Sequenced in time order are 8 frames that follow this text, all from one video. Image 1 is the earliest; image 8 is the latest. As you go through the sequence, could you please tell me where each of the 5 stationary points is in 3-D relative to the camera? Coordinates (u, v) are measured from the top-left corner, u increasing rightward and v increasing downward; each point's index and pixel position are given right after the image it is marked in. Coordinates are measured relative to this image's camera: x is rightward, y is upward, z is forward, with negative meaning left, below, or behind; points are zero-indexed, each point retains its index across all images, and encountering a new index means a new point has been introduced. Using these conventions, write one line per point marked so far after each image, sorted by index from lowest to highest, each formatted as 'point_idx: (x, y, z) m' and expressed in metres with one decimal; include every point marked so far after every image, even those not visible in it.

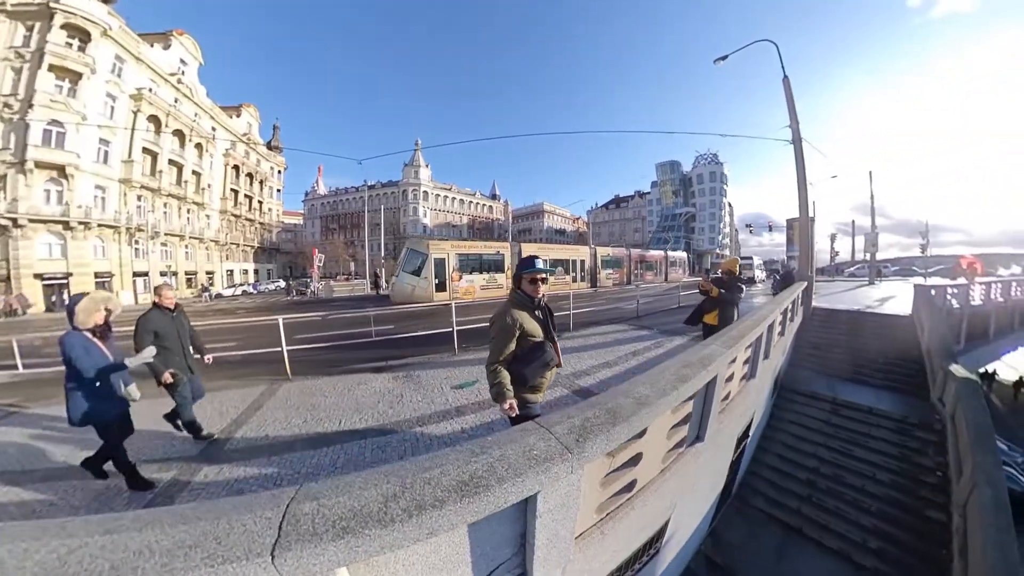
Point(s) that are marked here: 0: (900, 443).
0: (+8.7, -2.9, +7.5) m
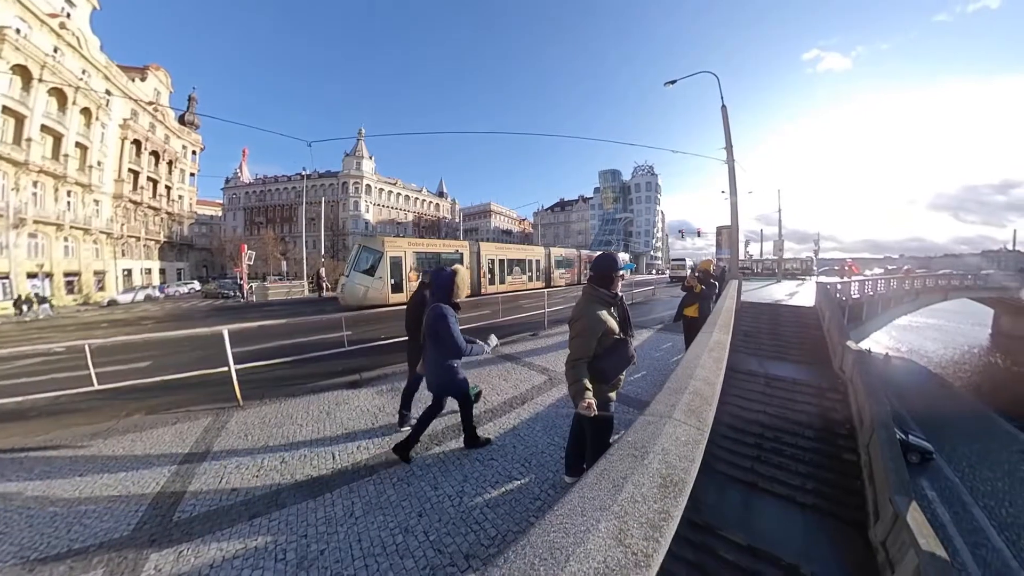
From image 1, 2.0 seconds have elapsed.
0: (+8.2, -2.8, +8.5) m
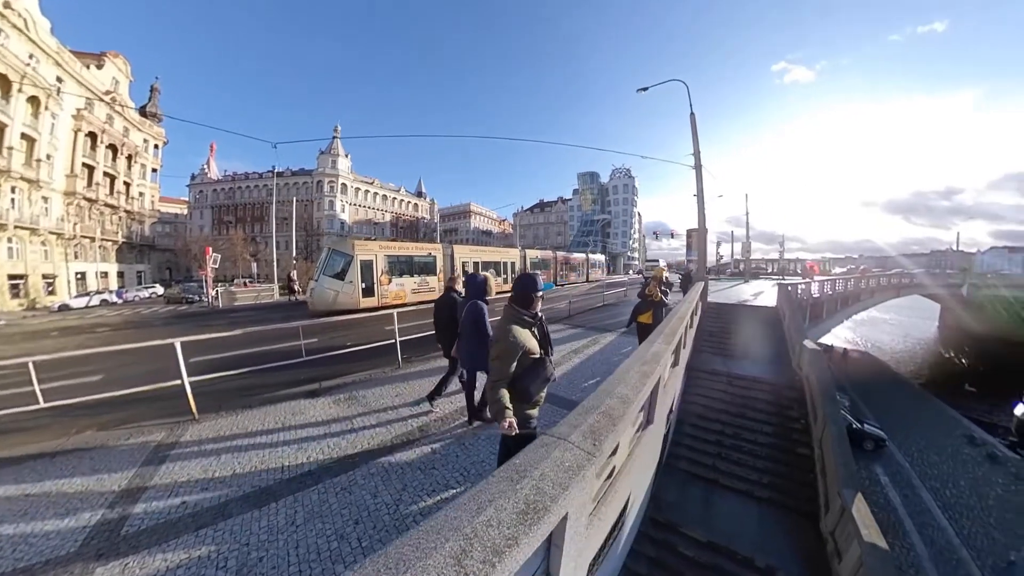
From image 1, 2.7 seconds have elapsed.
0: (+7.4, -3.0, +9.1) m
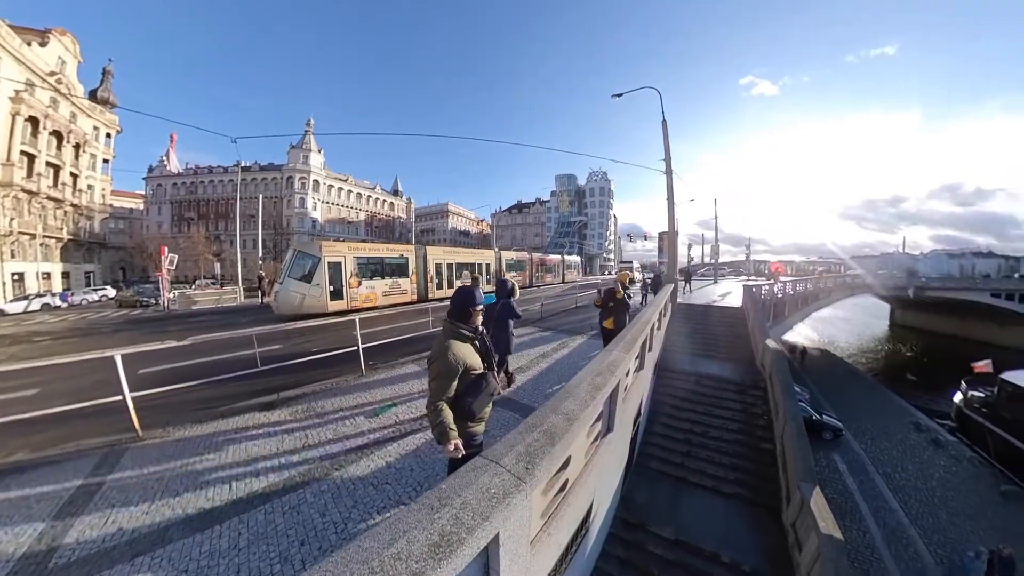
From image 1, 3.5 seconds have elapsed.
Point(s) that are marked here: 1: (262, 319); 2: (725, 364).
0: (+6.6, -3.1, +9.6) m
1: (-9.4, -1.1, +12.8) m
2: (+7.7, -2.7, +12.1) m
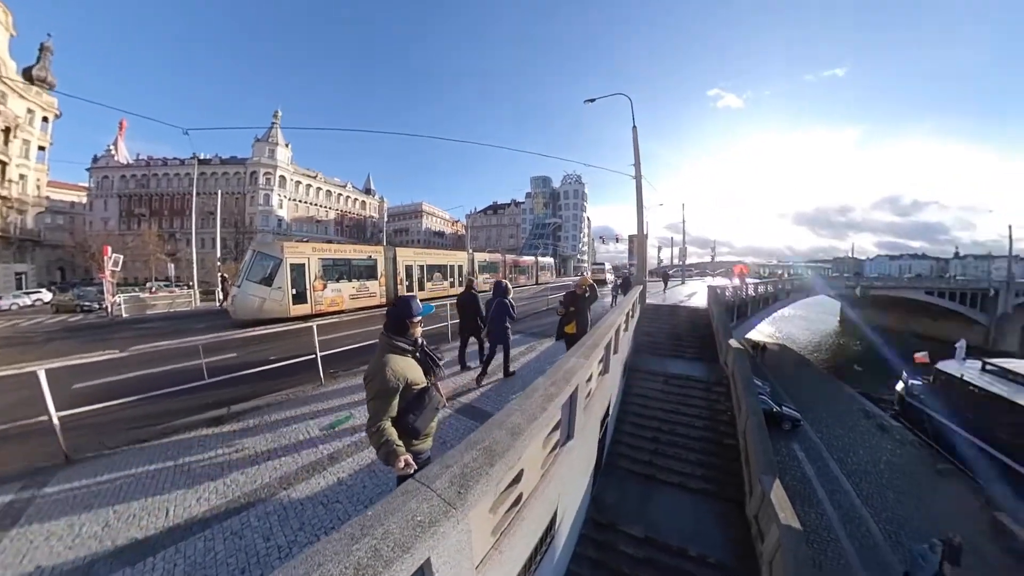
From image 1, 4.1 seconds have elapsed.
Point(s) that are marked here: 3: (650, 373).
0: (+5.7, -3.2, +10.1) m
1: (-10.4, -1.3, +12.1) m
2: (+6.6, -2.8, +12.6) m
3: (+4.6, -2.8, +11.3) m
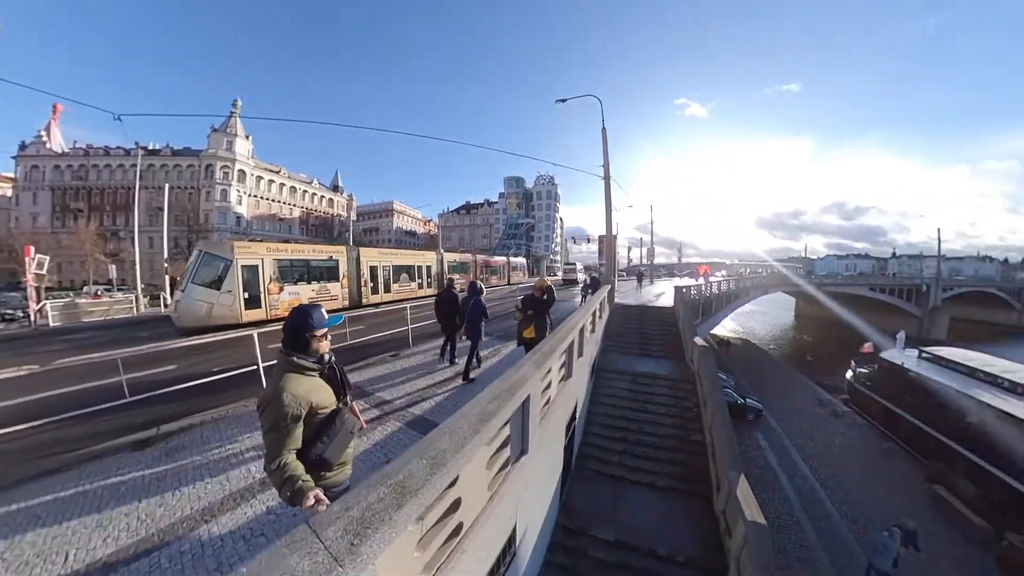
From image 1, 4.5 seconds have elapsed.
0: (+4.7, -3.3, +10.3) m
1: (-11.5, -1.4, +11.2) m
2: (+5.5, -2.8, +13.0) m
3: (+3.5, -2.9, +11.5) m
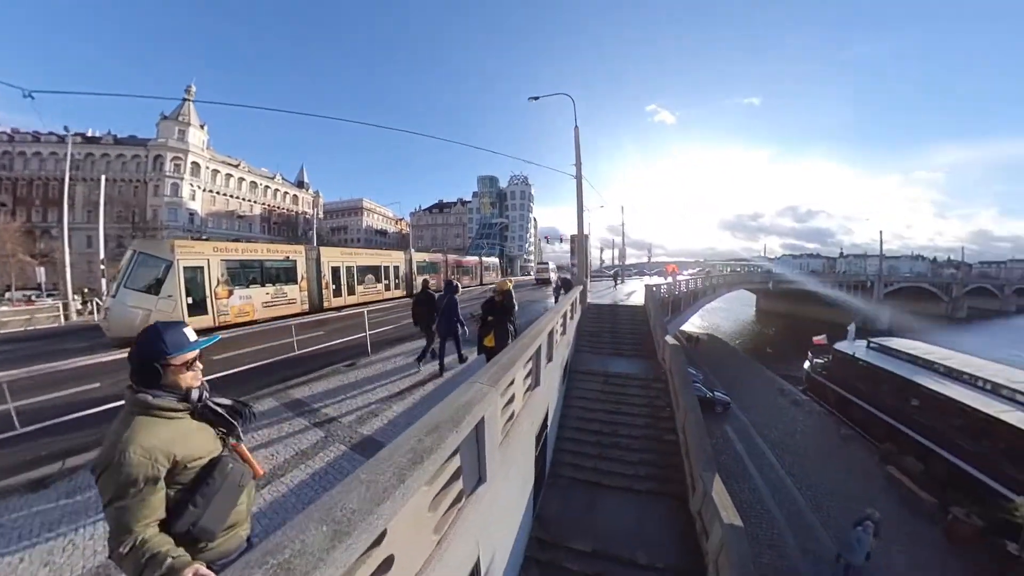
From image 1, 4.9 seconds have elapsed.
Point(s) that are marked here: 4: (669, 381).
0: (+3.9, -3.3, +10.4) m
1: (-12.4, -1.6, +10.0) m
2: (+4.4, -2.9, +13.0) m
3: (+2.6, -2.9, +11.5) m
4: (+4.8, -2.8, +10.4) m
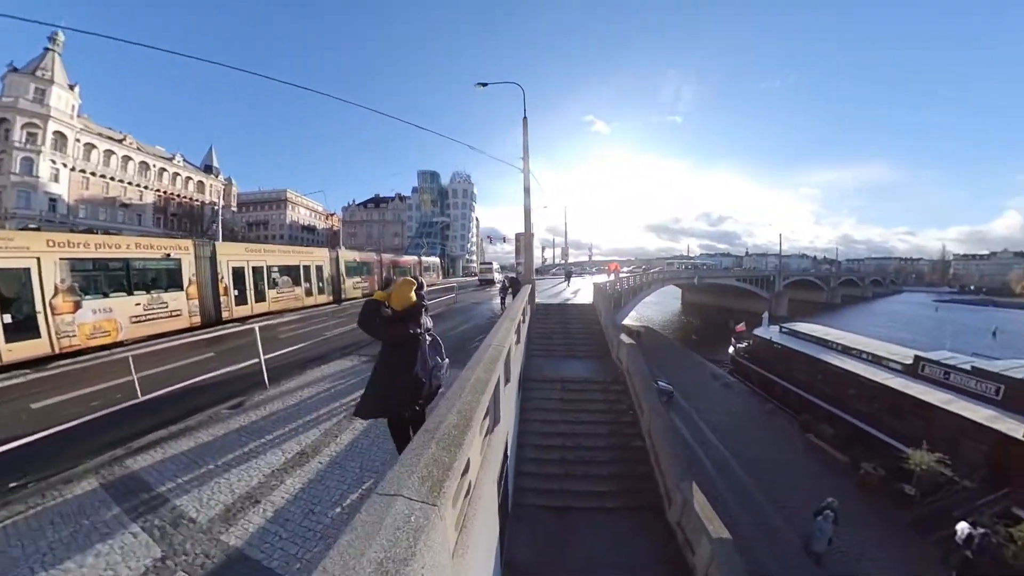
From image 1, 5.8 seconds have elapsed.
0: (+2.4, -3.4, +9.8) m
1: (-13.6, -1.8, +6.8) m
2: (+2.5, -3.0, +12.6) m
3: (+0.9, -3.1, +10.7) m
4: (+3.4, -2.9, +10.0) m
